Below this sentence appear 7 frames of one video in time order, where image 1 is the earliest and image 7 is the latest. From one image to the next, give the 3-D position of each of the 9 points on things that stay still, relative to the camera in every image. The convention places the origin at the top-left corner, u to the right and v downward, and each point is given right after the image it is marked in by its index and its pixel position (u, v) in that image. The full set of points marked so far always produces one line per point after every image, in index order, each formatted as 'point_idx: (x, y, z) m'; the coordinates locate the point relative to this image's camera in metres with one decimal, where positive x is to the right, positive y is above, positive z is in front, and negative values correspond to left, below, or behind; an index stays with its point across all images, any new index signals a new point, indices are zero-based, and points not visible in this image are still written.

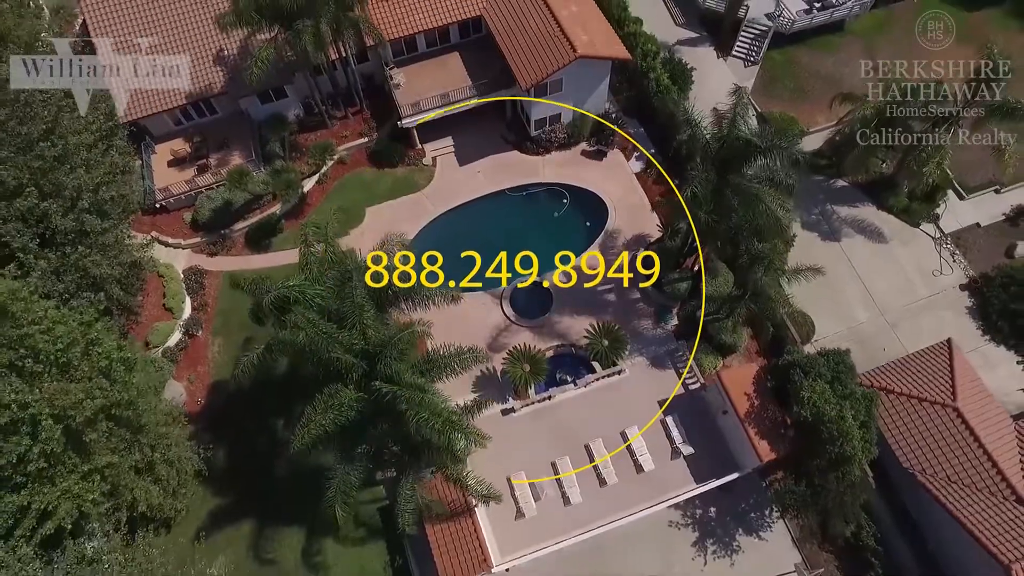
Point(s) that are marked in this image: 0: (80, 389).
0: (-10.0, -2.3, +14.1) m
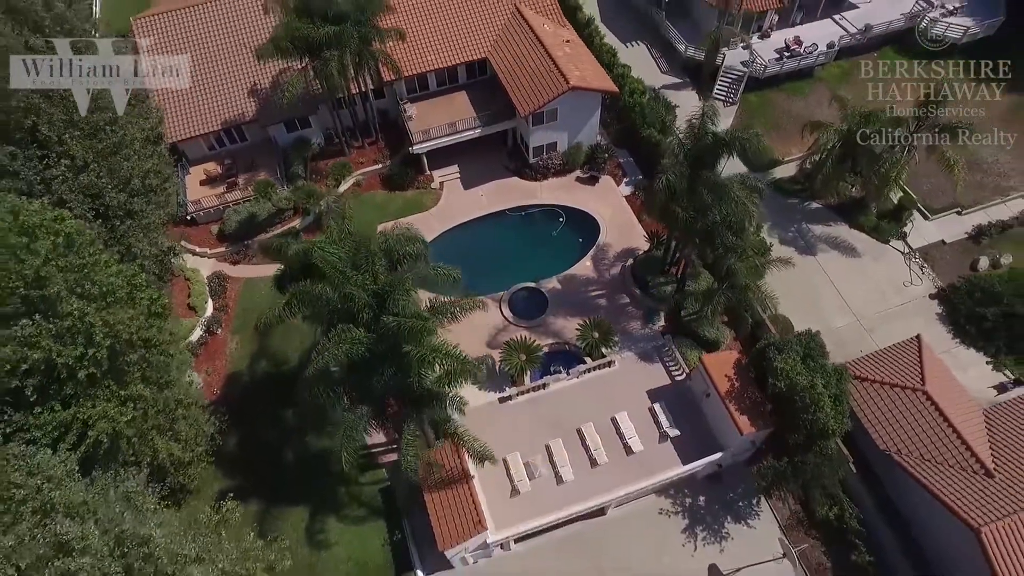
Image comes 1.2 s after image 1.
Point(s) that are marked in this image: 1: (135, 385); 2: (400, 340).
0: (-10.2, -0.8, +16.1) m
1: (-10.4, -2.8, +16.6) m
2: (-3.3, -1.4, +17.7) m
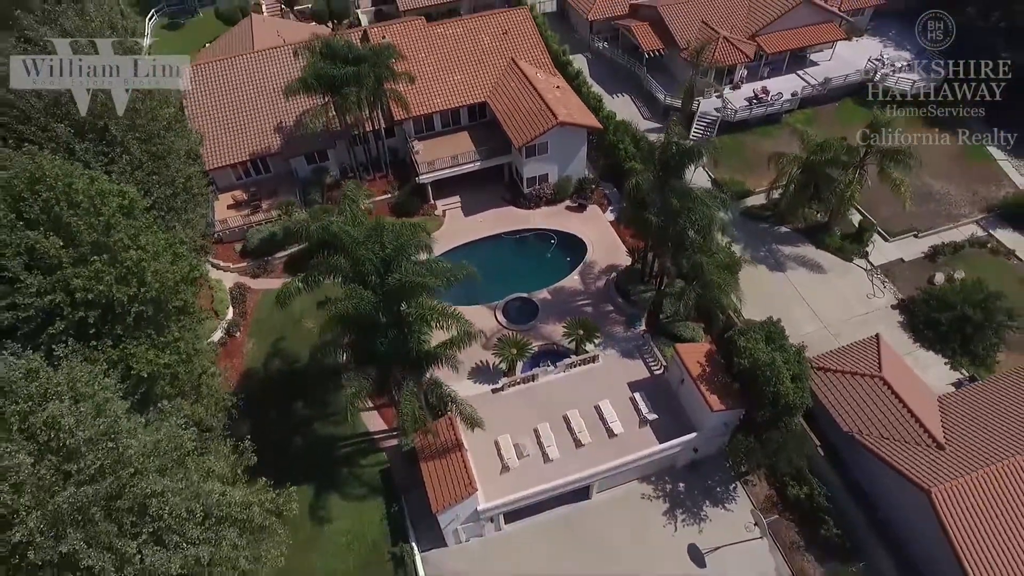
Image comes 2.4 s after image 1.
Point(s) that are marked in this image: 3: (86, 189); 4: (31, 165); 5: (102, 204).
0: (-10.6, +0.5, +19.0) m
1: (-10.9, -1.6, +19.2) m
2: (-3.7, -0.4, +20.4) m
3: (-12.4, +3.0, +17.6) m
4: (-13.9, +3.7, +17.5) m
5: (-12.0, +2.5, +17.7) m
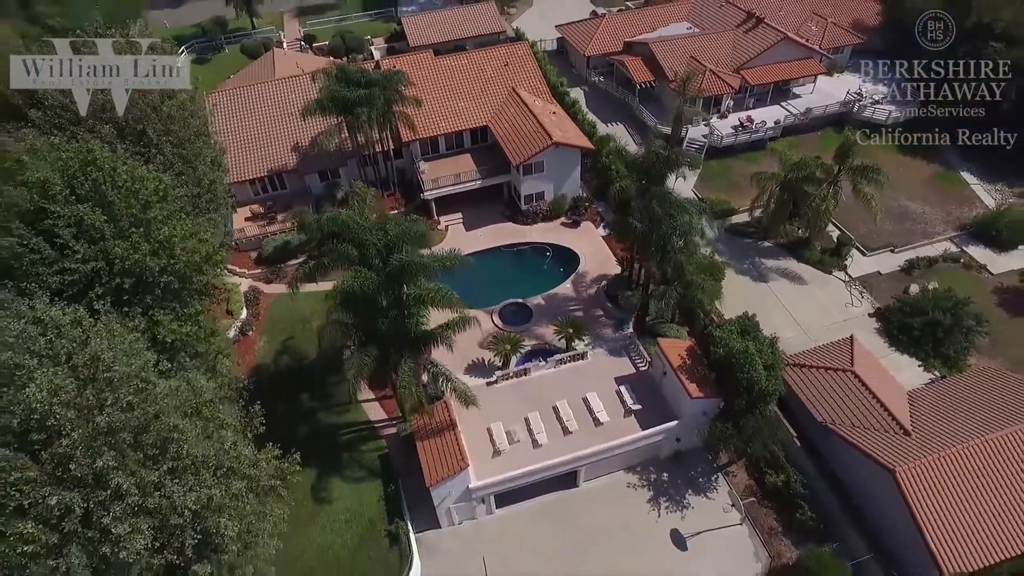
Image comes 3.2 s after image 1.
0: (-11.0, +1.2, +21.3) m
1: (-11.3, -0.8, +21.3) m
2: (-4.1, +0.2, +22.5) m
3: (-12.8, +3.9, +20.1) m
4: (-14.3, +4.6, +20.1) m
5: (-12.3, +3.4, +20.1) m
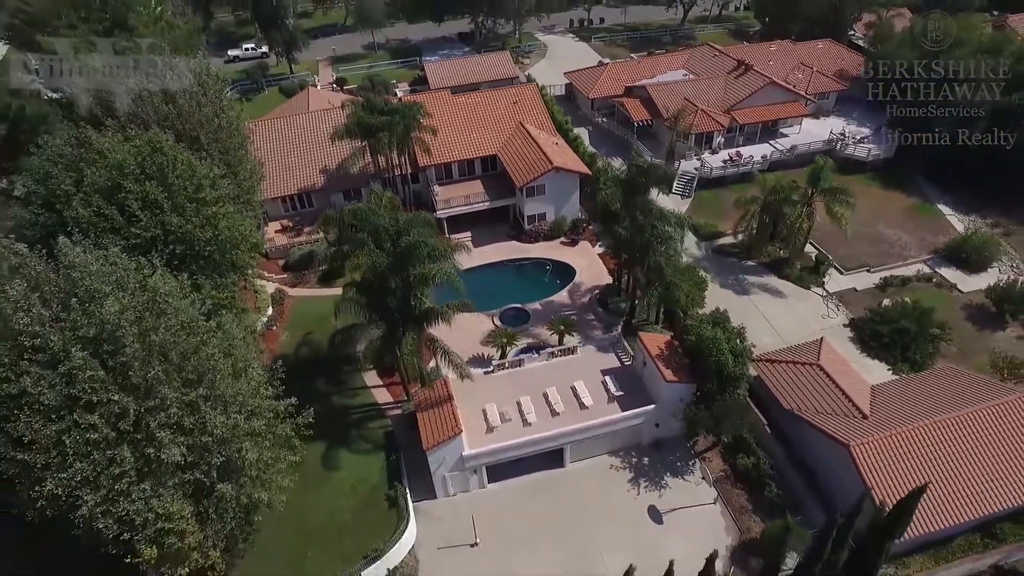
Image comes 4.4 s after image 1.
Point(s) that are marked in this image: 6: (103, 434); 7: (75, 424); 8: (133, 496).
0: (-11.4, +2.3, +25.1) m
1: (-11.7, +0.3, +25.0) m
2: (-4.5, +1.0, +26.1) m
3: (-13.1, +5.1, +24.2) m
4: (-14.6, +5.9, +24.4) m
5: (-12.7, +4.6, +24.3) m
6: (-12.3, -4.4, +18.0) m
7: (-13.1, -4.1, +18.0) m
8: (-11.6, -6.4, +18.4) m
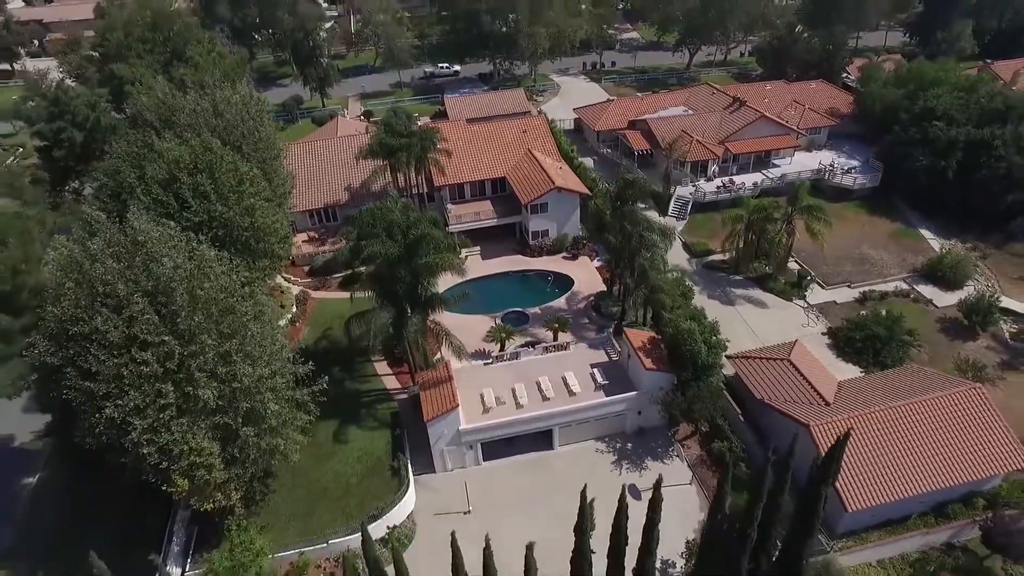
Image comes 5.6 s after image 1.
0: (-11.6, +3.2, +29.2) m
1: (-12.0, +1.2, +29.0) m
2: (-4.7, +1.6, +29.8) m
3: (-13.3, +6.0, +28.6) m
4: (-14.8, +6.8, +28.8) m
5: (-12.9, +5.5, +28.5) m
6: (-12.9, -3.0, +21.6) m
7: (-13.8, -2.7, +21.7) m
8: (-12.3, -5.1, +21.8) m
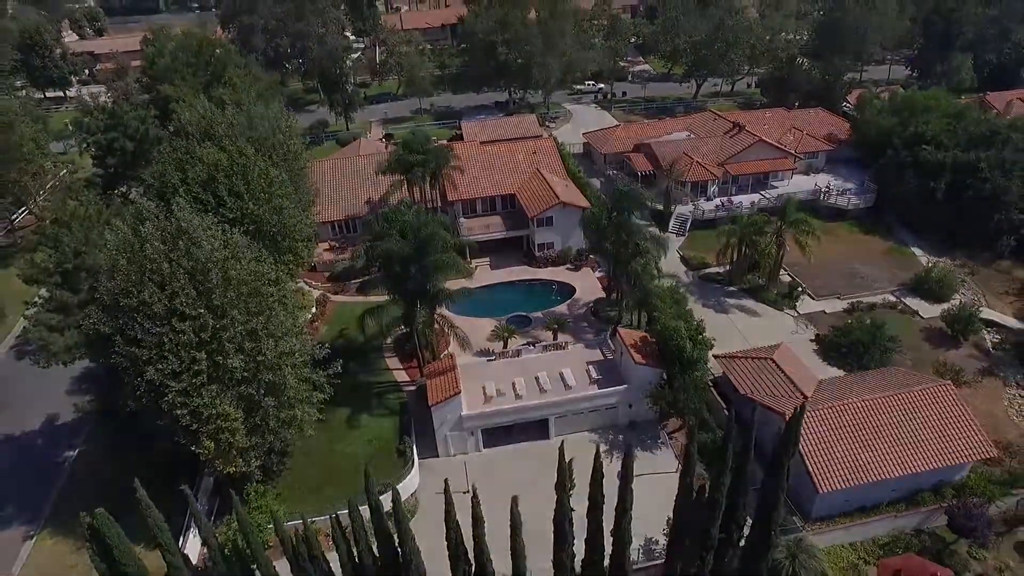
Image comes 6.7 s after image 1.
0: (-11.6, +3.5, +32.5) m
1: (-12.0, +1.6, +32.2) m
2: (-4.7, +1.9, +32.8) m
3: (-13.3, +6.5, +32.1) m
4: (-14.7, +7.3, +32.4) m
5: (-12.9, +6.0, +32.0) m
6: (-13.2, -2.2, +24.7) m
7: (-14.1, -1.8, +24.8) m
8: (-12.7, -4.3, +24.8) m
